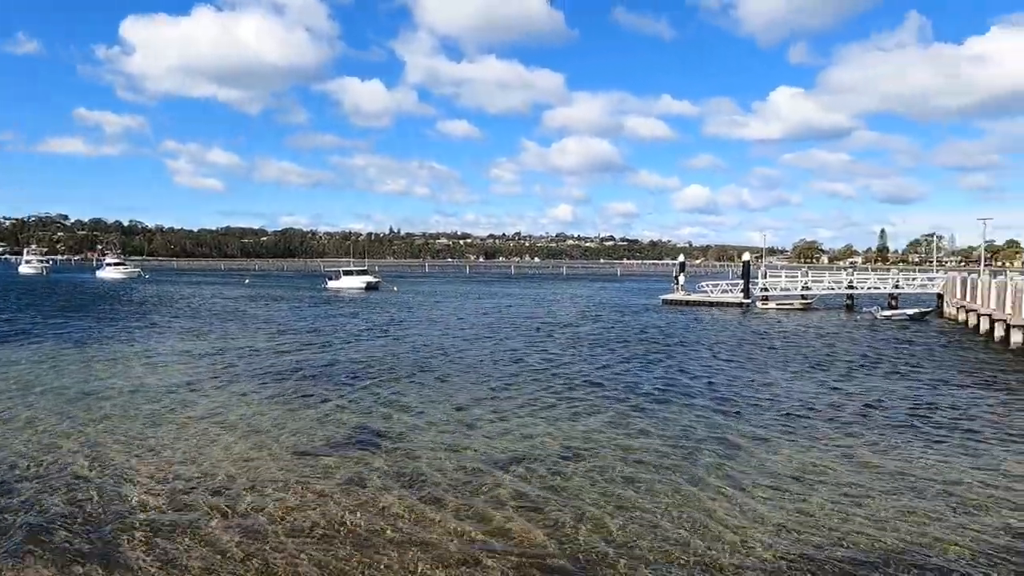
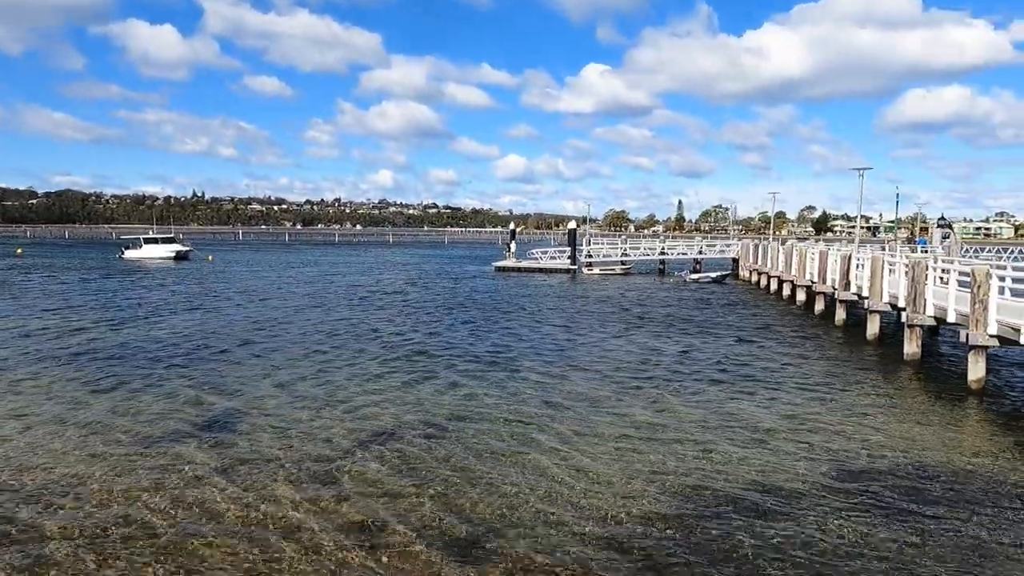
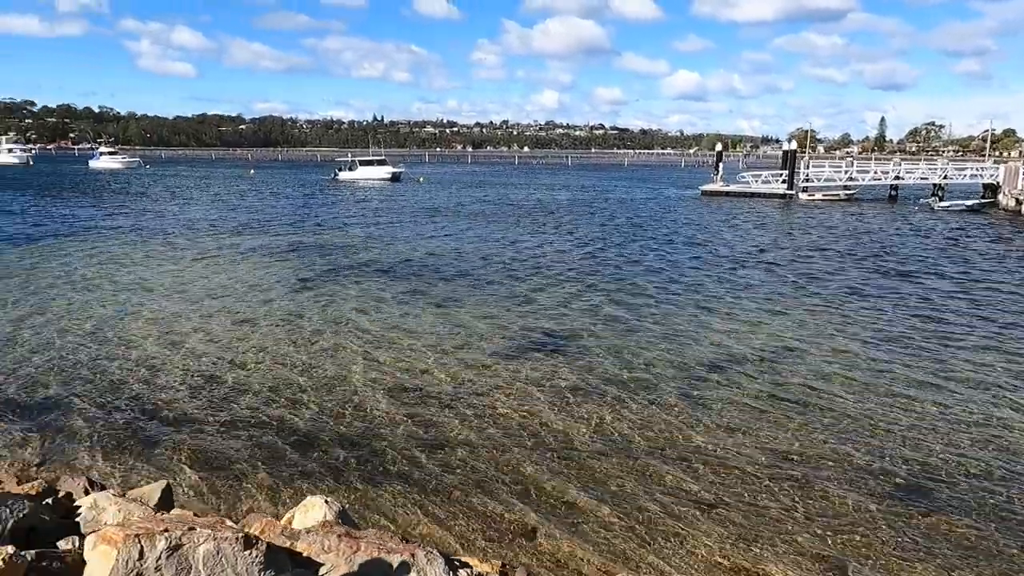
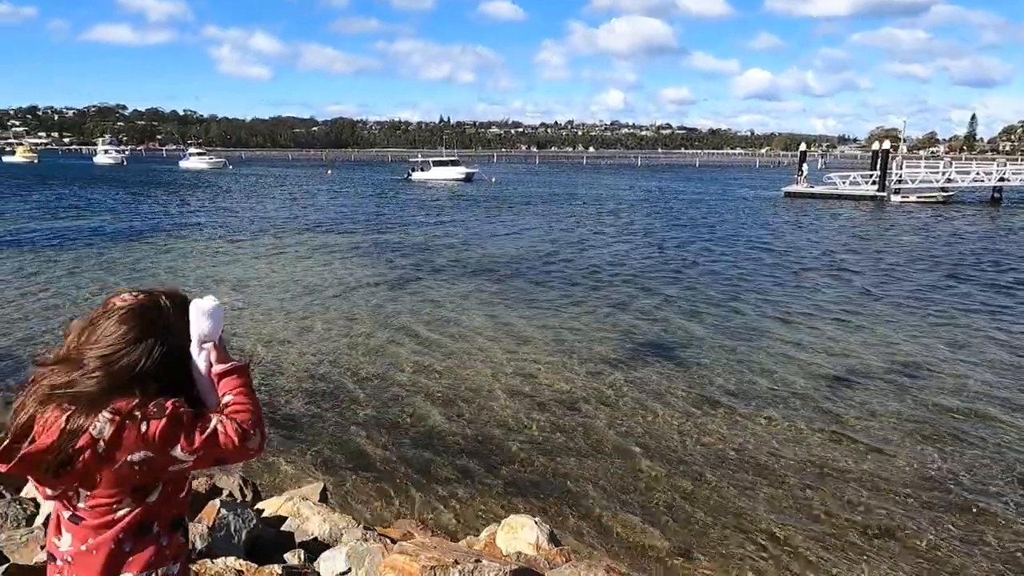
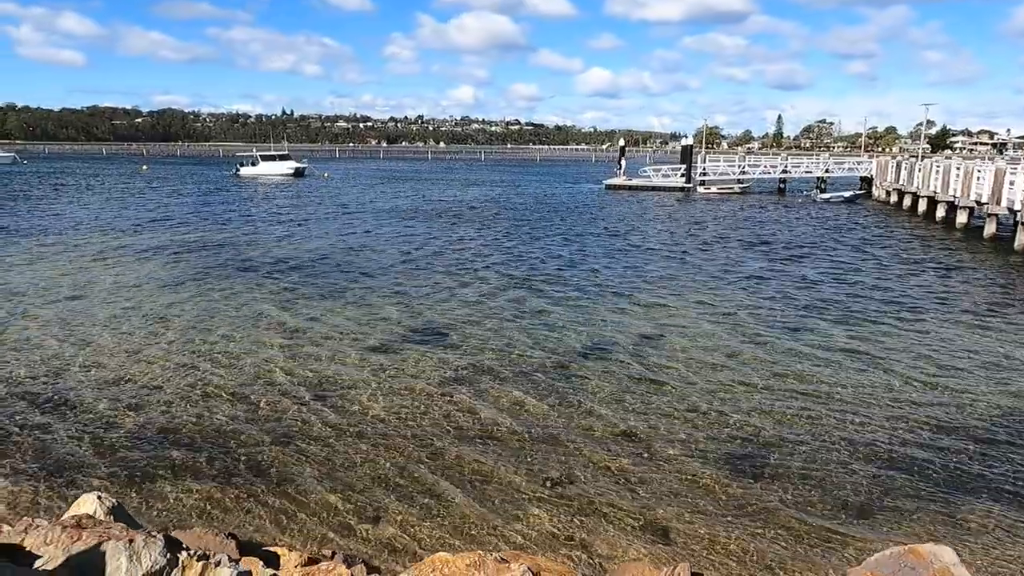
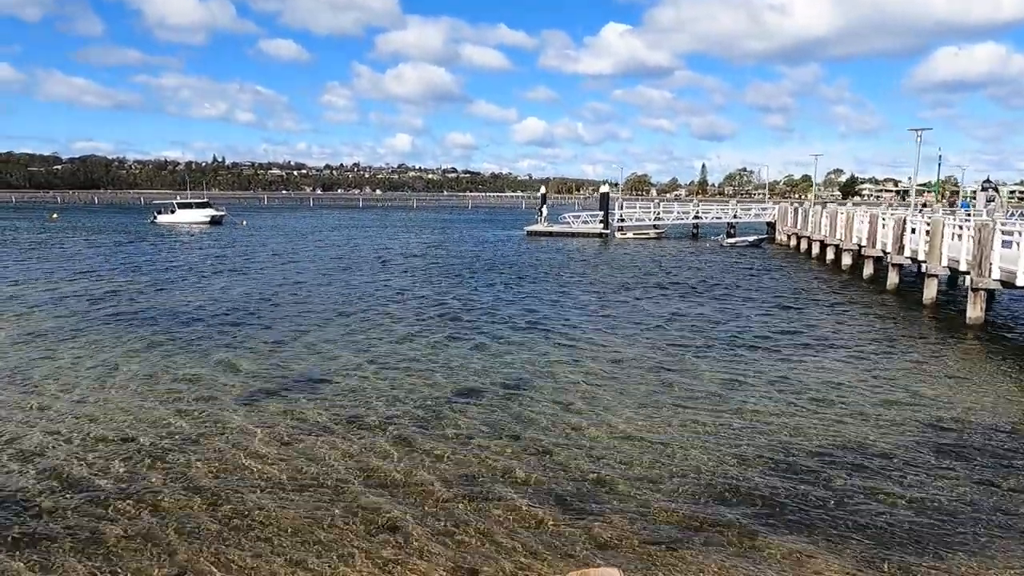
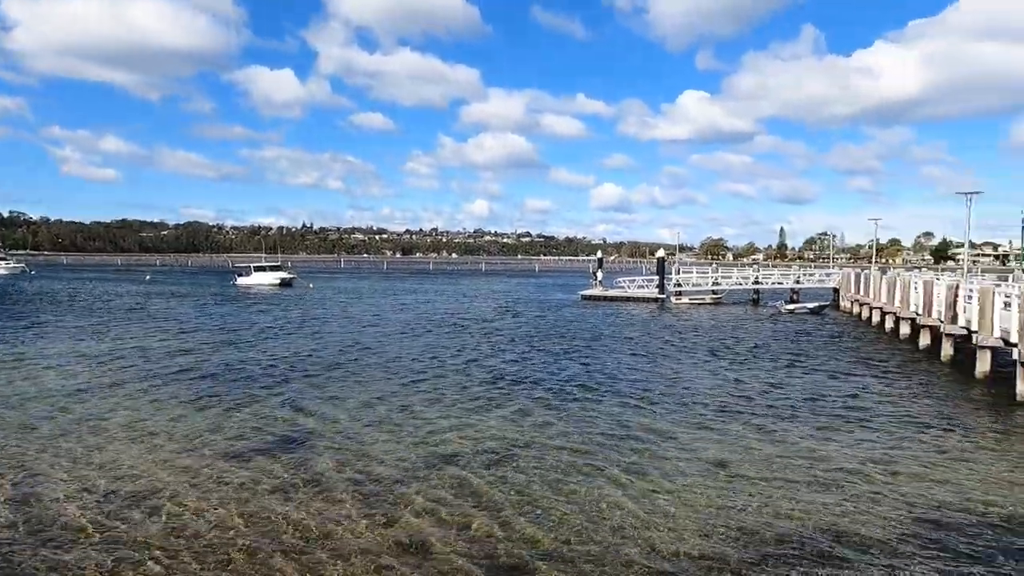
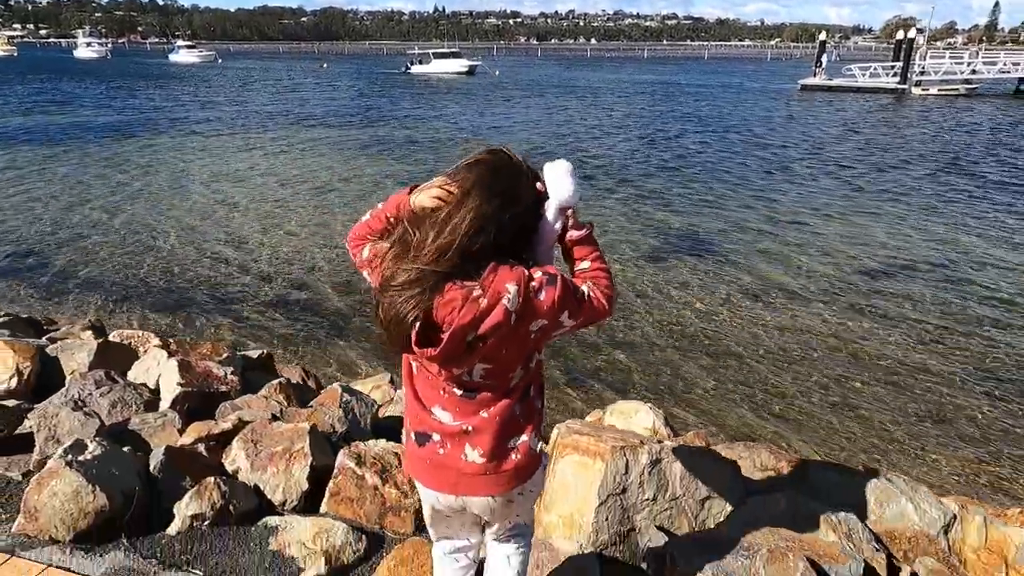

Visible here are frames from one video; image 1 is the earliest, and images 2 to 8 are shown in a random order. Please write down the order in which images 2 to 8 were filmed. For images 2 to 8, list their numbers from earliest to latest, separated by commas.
7, 2, 6, 5, 3, 4, 8
